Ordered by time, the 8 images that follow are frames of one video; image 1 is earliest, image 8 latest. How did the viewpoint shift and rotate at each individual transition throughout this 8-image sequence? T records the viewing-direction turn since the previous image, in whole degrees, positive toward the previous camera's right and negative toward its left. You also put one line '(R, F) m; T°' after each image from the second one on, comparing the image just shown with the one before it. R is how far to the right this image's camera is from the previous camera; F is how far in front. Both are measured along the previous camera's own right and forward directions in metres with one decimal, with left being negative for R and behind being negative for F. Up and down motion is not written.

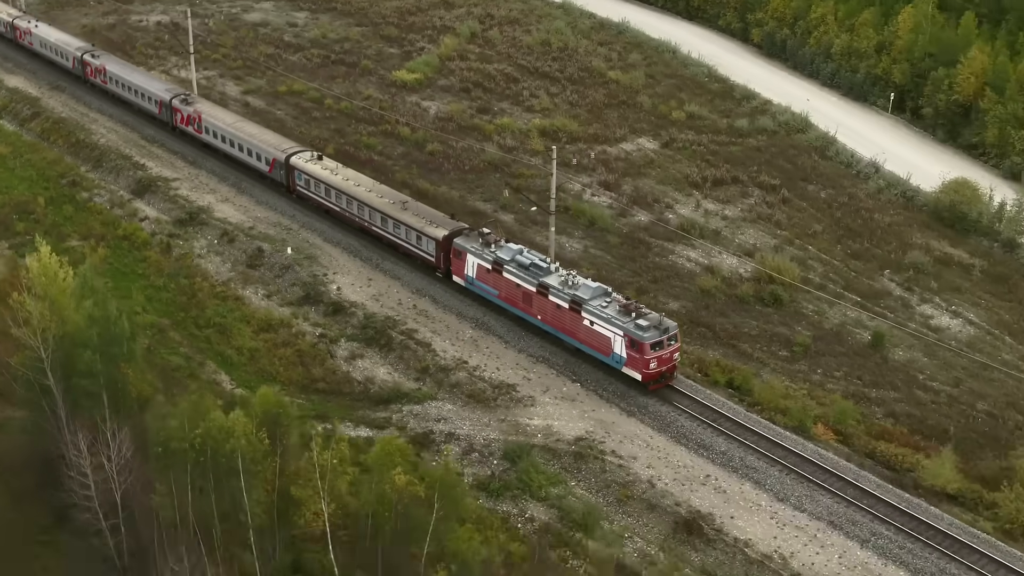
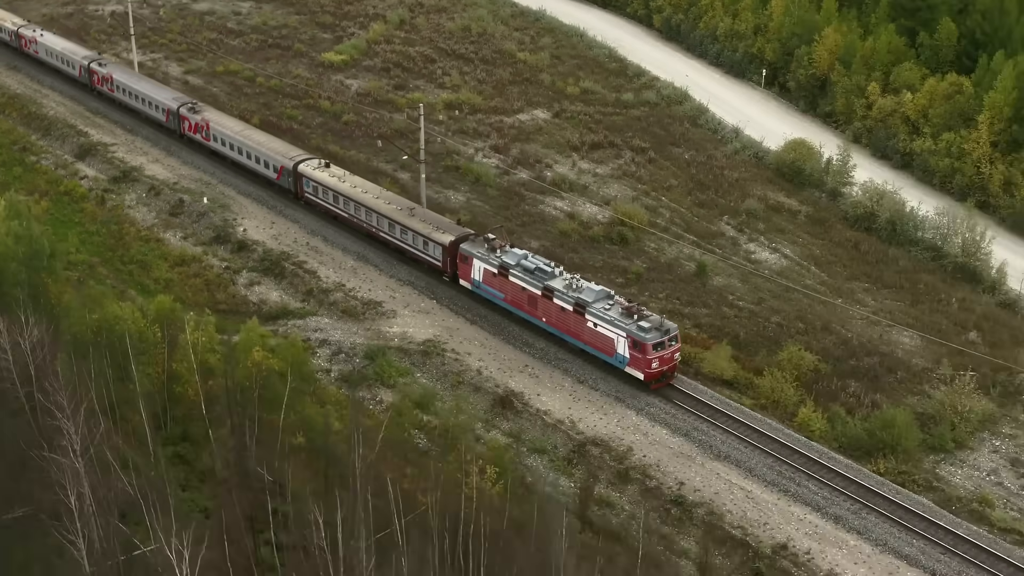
(+3.1, -5.0) m; +1°
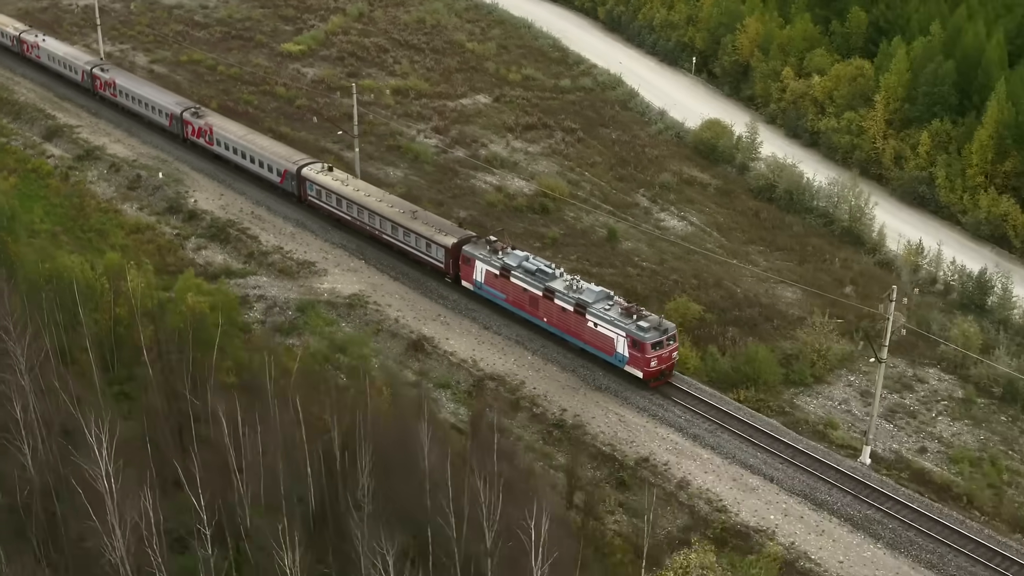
(+2.0, -3.1) m; 0°
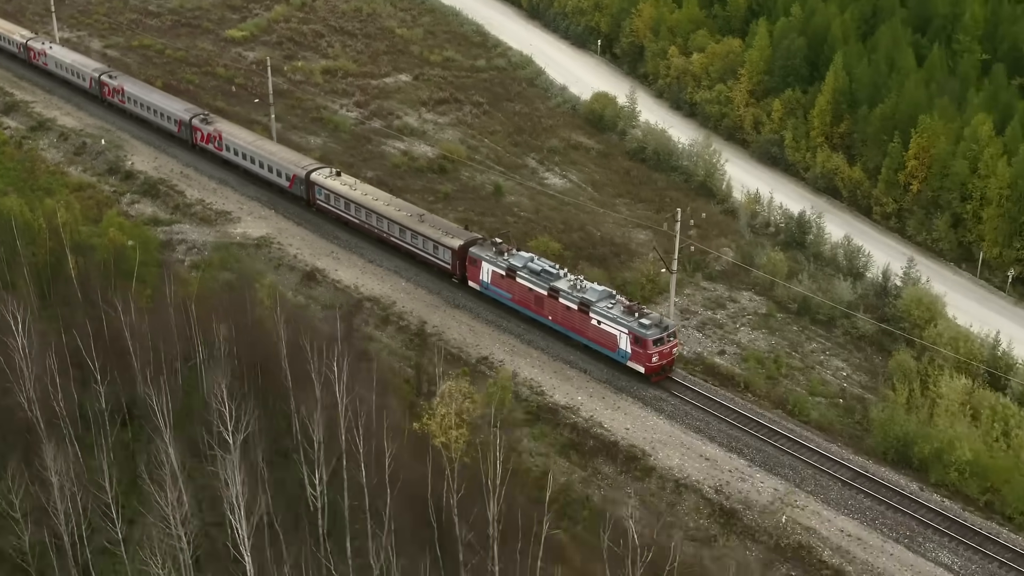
(+3.1, -5.1) m; +1°
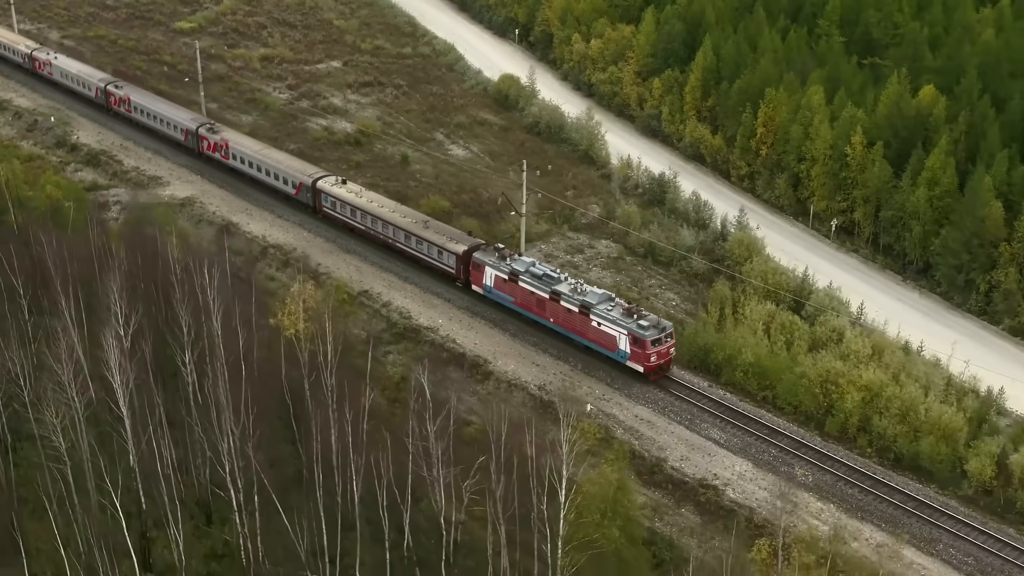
(+3.2, -5.1) m; +1°
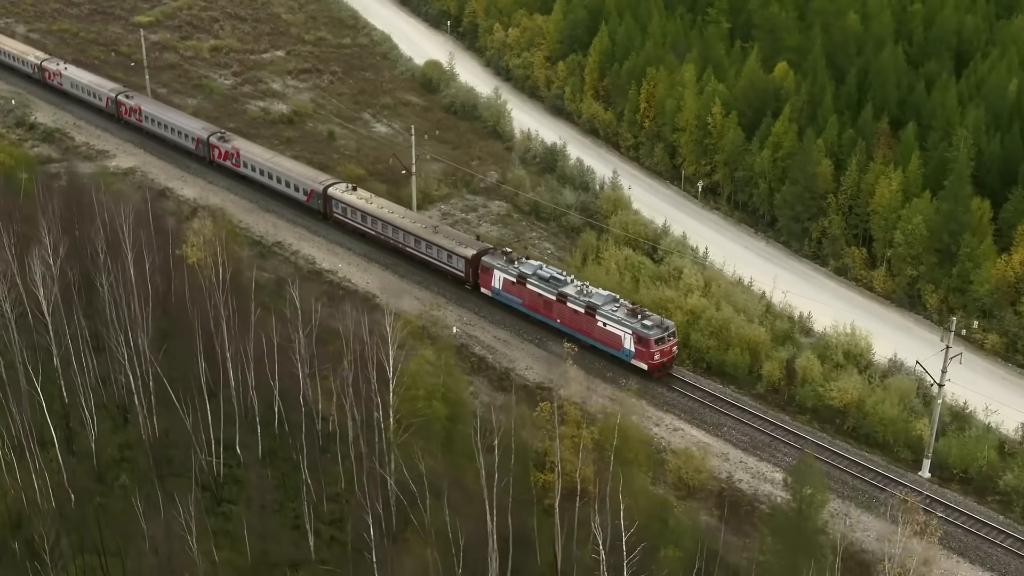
(+3.2, -5.1) m; 0°
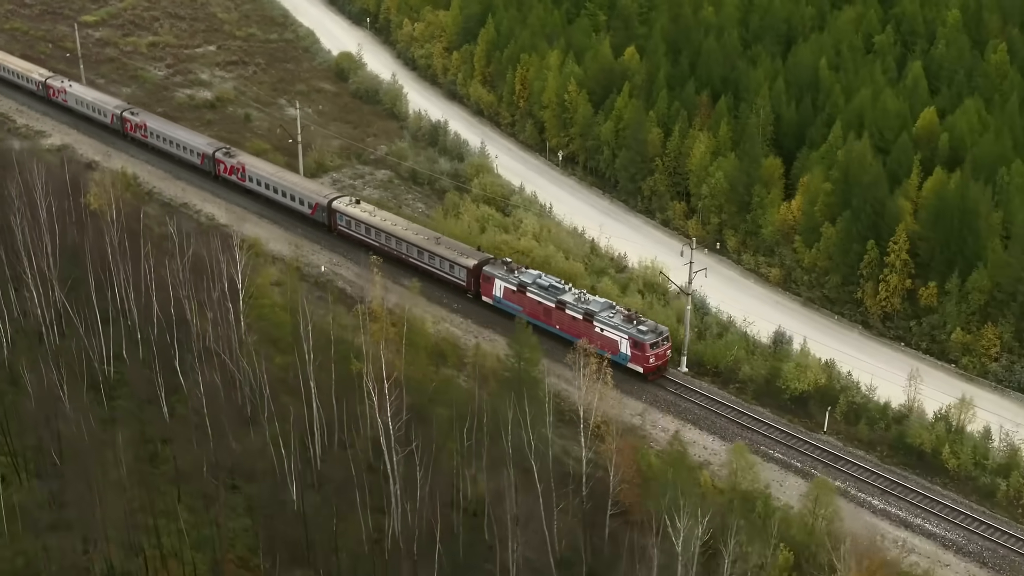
(+4.2, -6.4) m; +1°
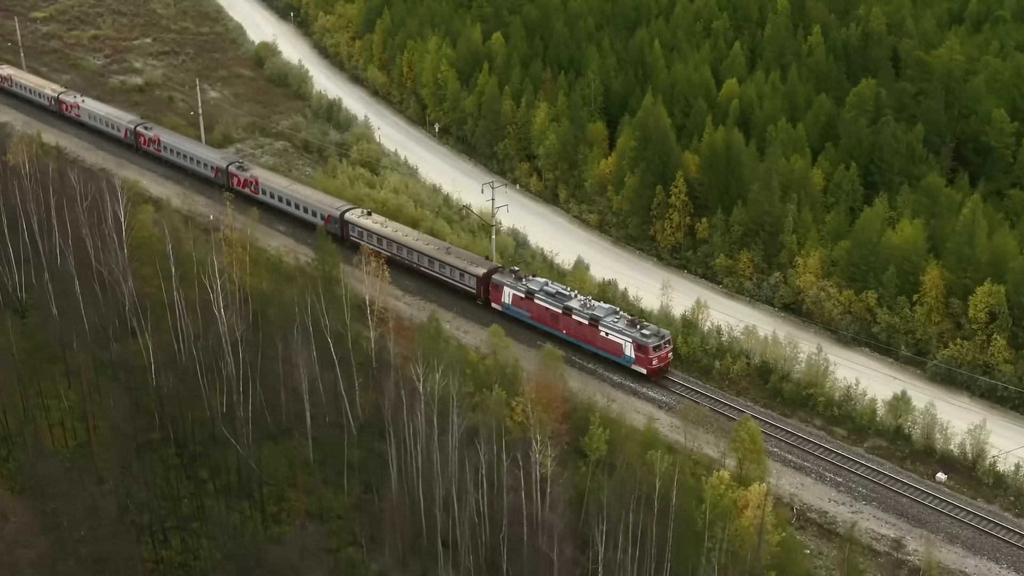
(+5.1, -7.4) m; +1°
